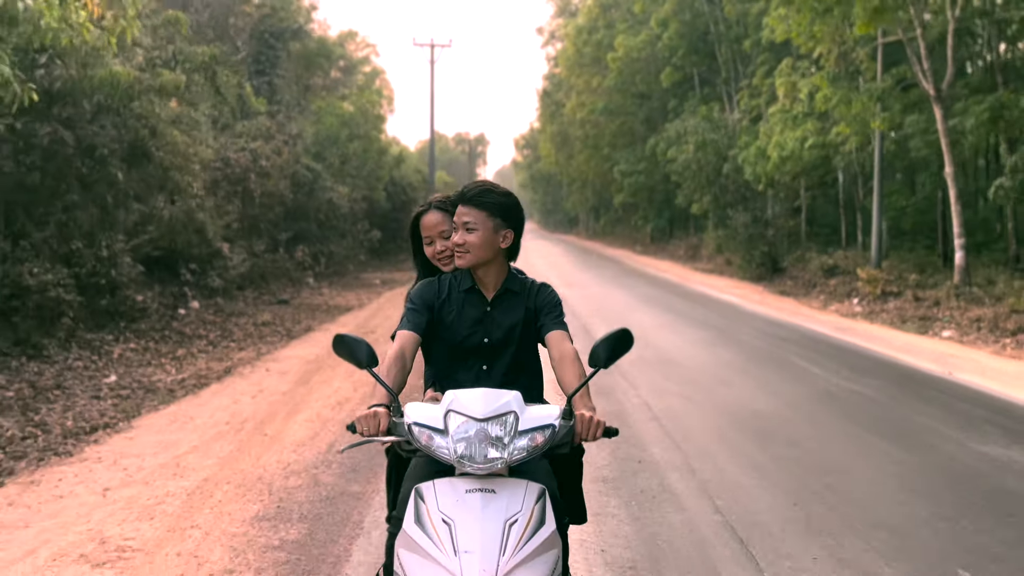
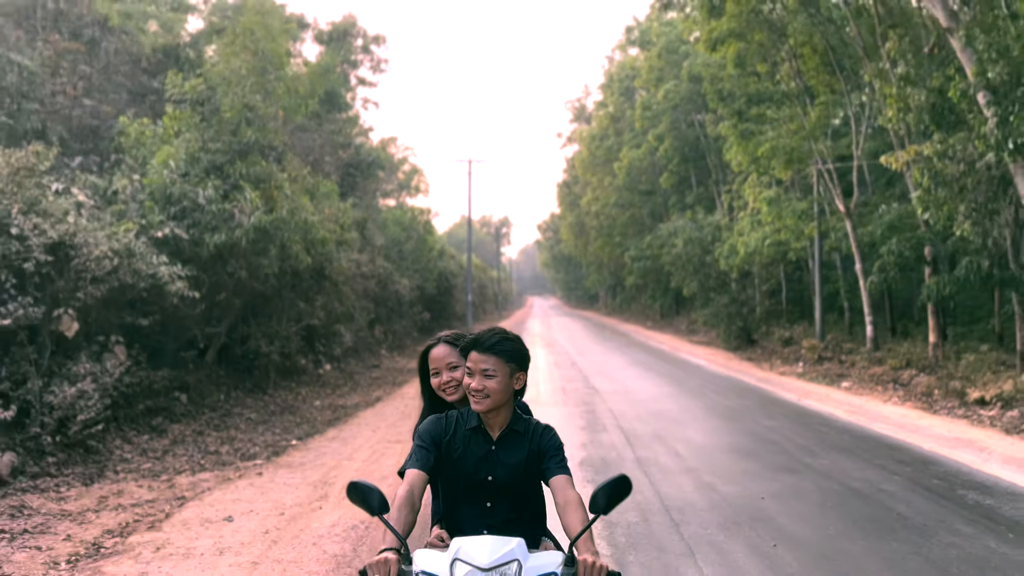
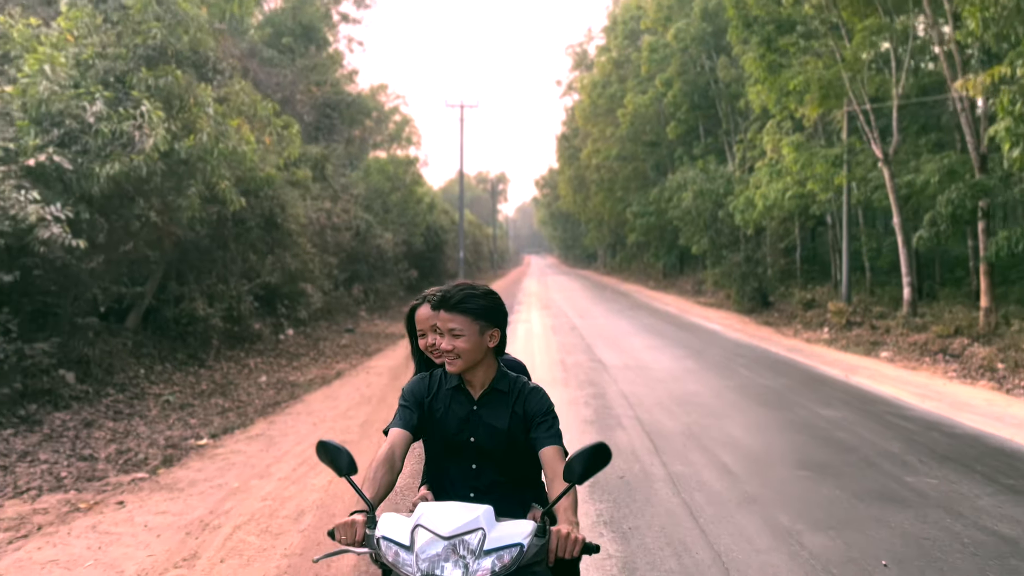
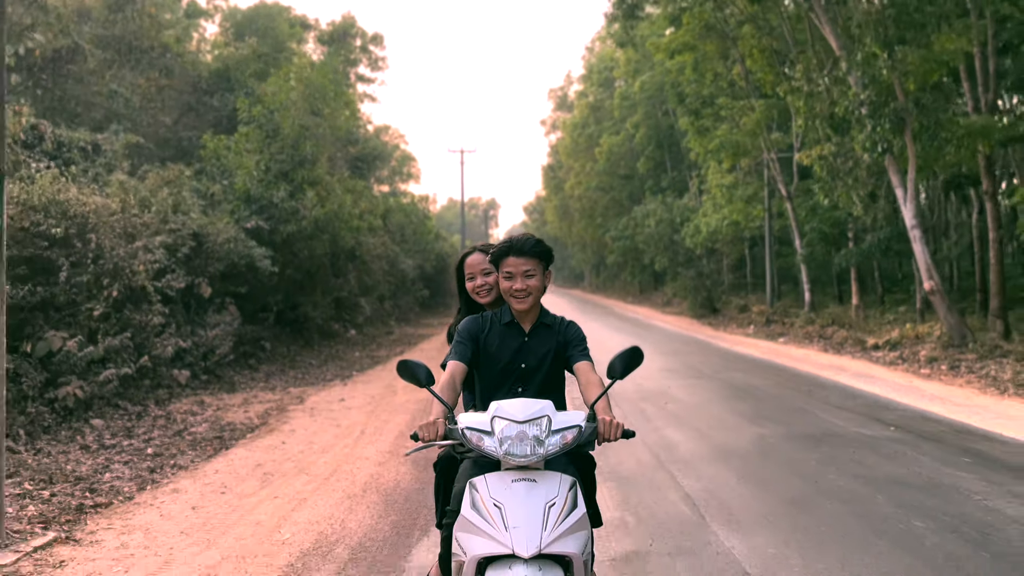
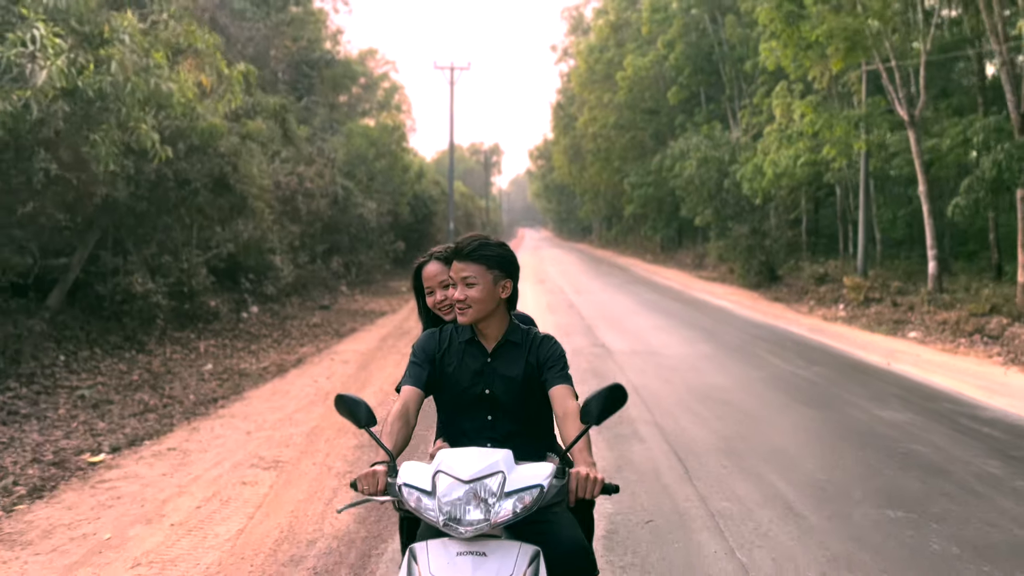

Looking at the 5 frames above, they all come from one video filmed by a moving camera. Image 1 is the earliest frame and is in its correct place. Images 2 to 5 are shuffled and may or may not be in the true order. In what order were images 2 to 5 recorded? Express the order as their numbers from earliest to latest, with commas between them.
5, 3, 2, 4
